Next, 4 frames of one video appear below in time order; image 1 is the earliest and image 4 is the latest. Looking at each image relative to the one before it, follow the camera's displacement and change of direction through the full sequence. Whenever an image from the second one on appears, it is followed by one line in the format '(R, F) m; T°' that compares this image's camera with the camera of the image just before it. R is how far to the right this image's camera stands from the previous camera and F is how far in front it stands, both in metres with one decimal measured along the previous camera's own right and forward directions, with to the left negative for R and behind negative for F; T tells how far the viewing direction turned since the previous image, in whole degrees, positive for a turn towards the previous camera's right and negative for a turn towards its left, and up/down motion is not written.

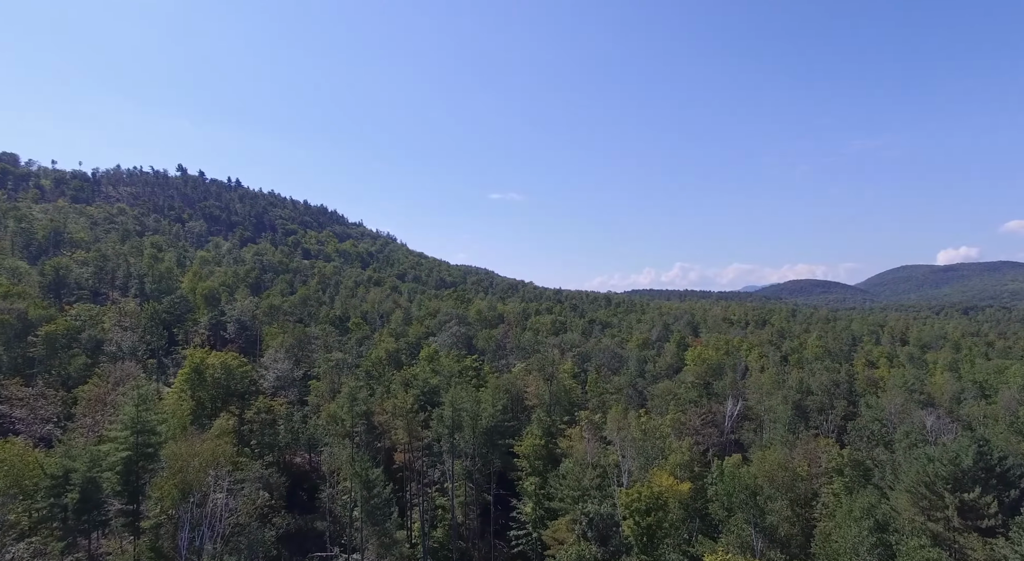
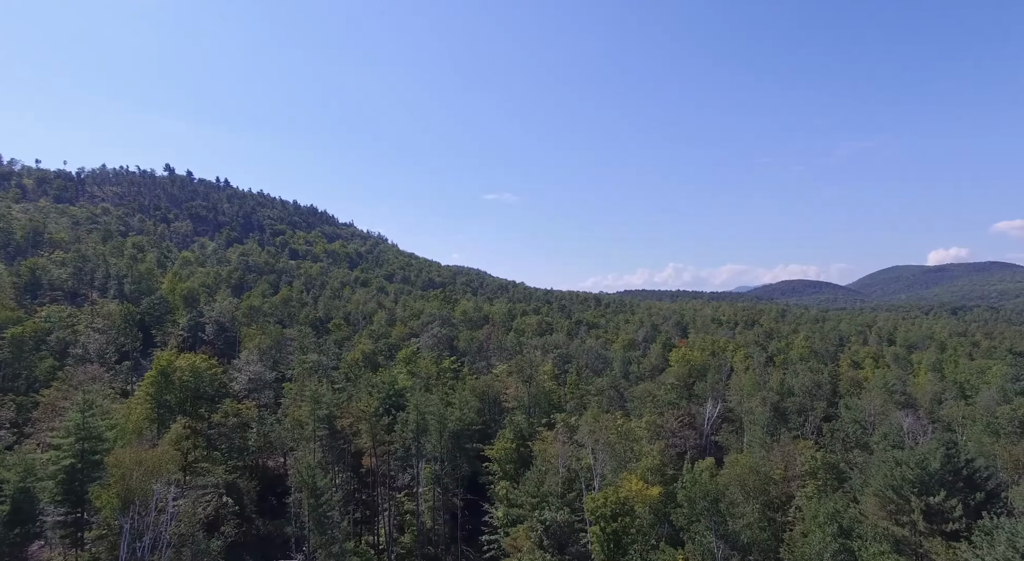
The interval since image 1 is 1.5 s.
(+2.0, +0.8) m; +1°
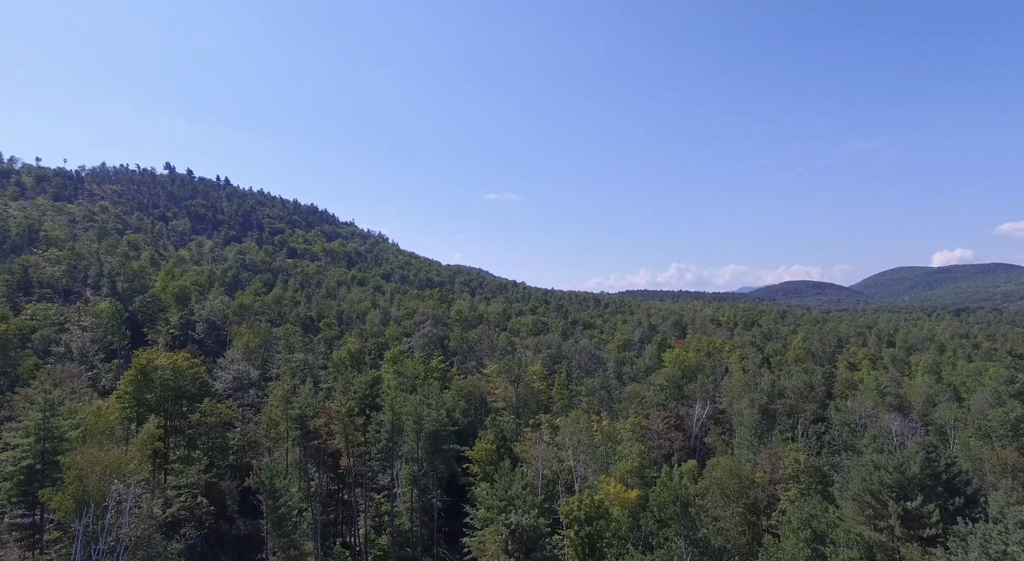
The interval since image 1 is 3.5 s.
(+1.9, +0.6) m; 0°
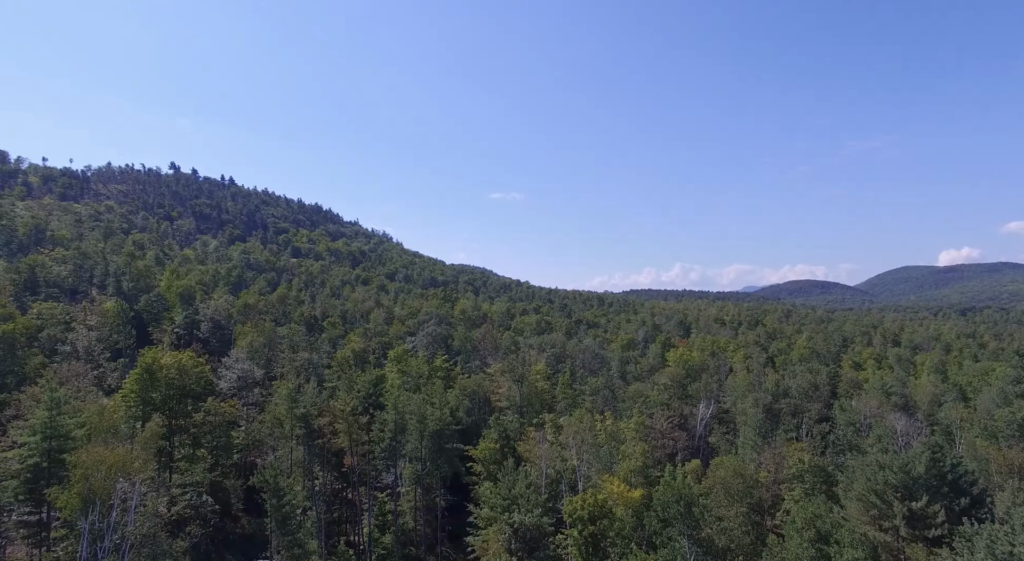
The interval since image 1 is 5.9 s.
(0.0, 0.0) m; 0°
